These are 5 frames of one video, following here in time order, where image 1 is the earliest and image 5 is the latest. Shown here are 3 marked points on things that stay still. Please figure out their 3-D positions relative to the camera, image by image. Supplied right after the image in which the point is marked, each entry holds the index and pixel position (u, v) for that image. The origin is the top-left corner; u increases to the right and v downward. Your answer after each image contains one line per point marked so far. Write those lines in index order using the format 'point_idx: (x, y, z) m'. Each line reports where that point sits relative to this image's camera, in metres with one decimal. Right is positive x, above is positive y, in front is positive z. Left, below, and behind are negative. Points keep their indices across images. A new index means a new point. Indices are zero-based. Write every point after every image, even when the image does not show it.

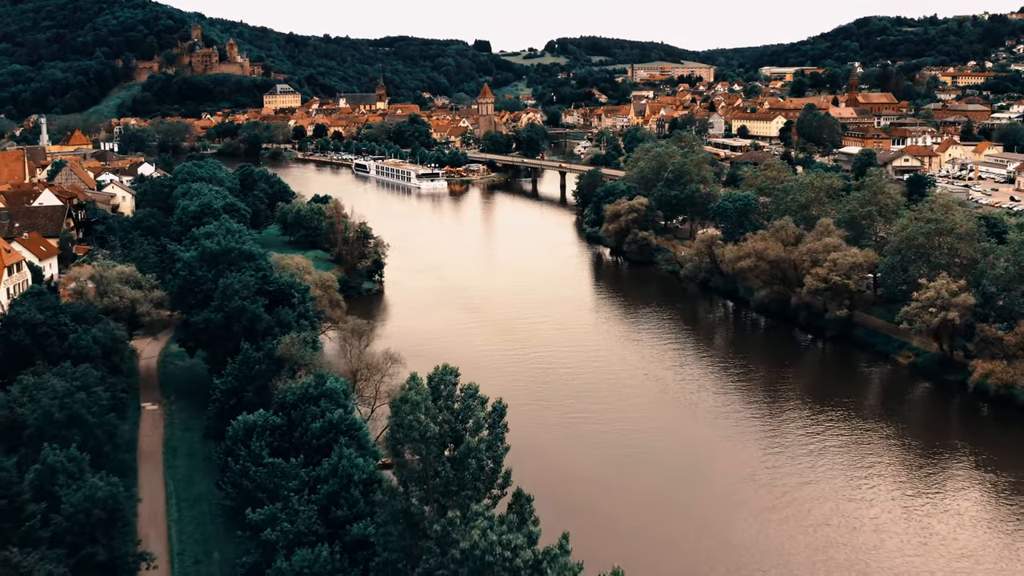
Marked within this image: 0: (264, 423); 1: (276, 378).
0: (-4.5, -2.4, +17.4) m
1: (-4.8, -1.9, +19.5) m
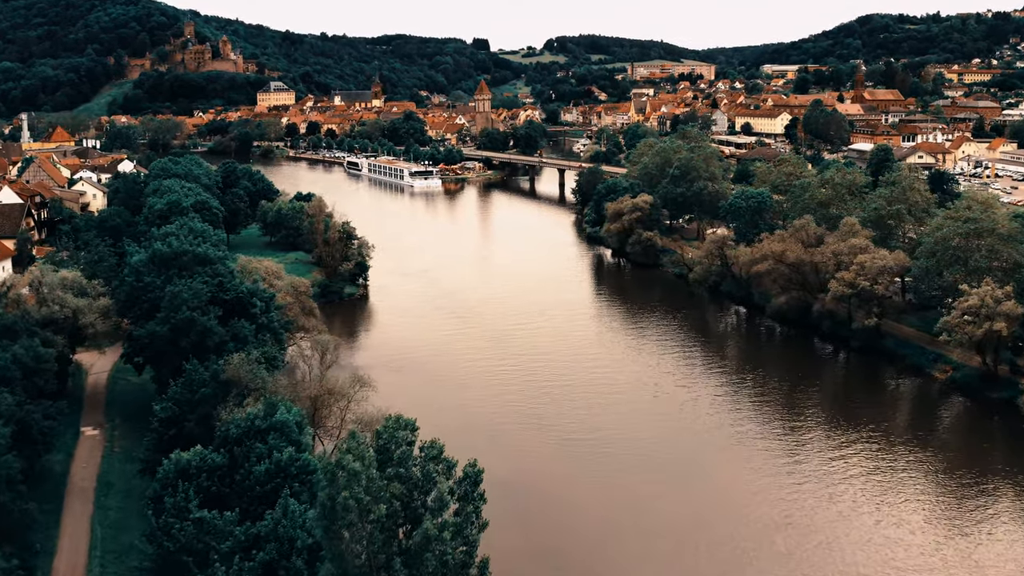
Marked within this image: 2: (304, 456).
0: (-4.7, -2.6, +14.4) m
1: (-5.0, -2.0, +16.6) m
2: (-3.1, -2.5, +14.3) m
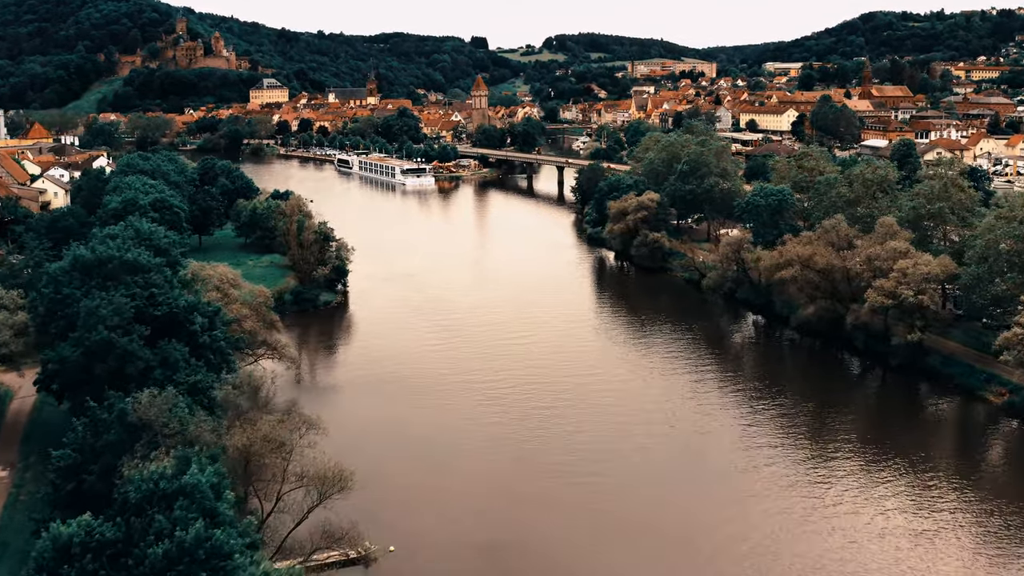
0: (-4.9, -2.9, +11.0) m
1: (-5.2, -2.3, +13.1) m
2: (-3.3, -2.7, +10.8) m
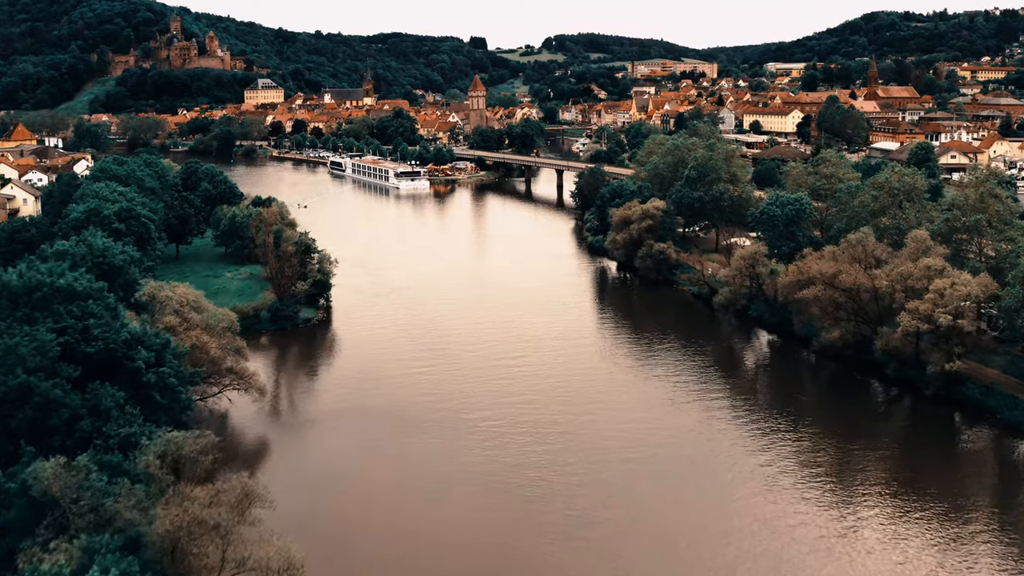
0: (-5.0, -3.4, +8.5) m
1: (-5.3, -2.8, +10.7) m
2: (-3.5, -3.2, +8.4) m
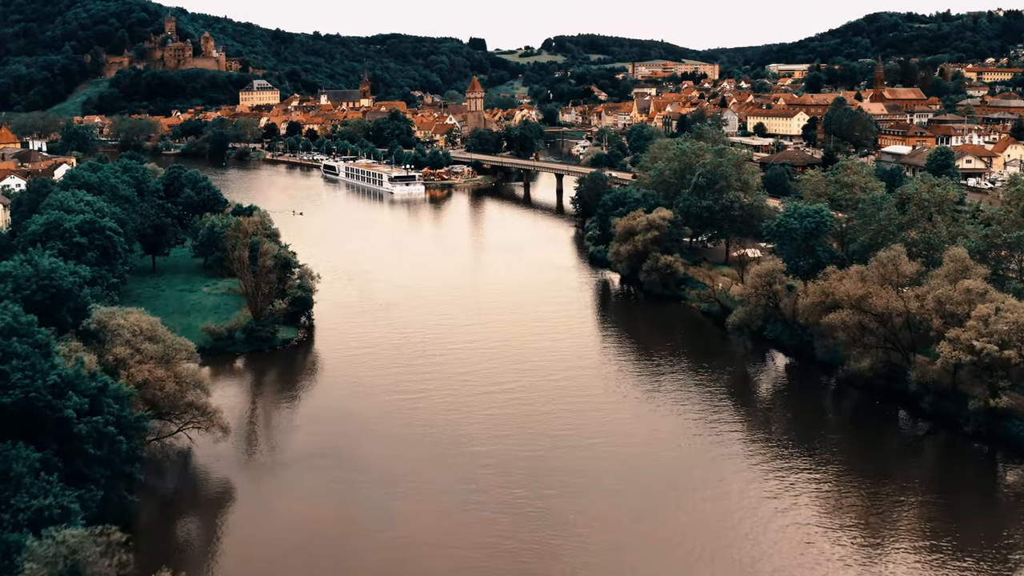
0: (-5.1, -3.9, +6.3) m
1: (-5.4, -3.3, +8.4) m
2: (-3.6, -3.8, +6.1) m
